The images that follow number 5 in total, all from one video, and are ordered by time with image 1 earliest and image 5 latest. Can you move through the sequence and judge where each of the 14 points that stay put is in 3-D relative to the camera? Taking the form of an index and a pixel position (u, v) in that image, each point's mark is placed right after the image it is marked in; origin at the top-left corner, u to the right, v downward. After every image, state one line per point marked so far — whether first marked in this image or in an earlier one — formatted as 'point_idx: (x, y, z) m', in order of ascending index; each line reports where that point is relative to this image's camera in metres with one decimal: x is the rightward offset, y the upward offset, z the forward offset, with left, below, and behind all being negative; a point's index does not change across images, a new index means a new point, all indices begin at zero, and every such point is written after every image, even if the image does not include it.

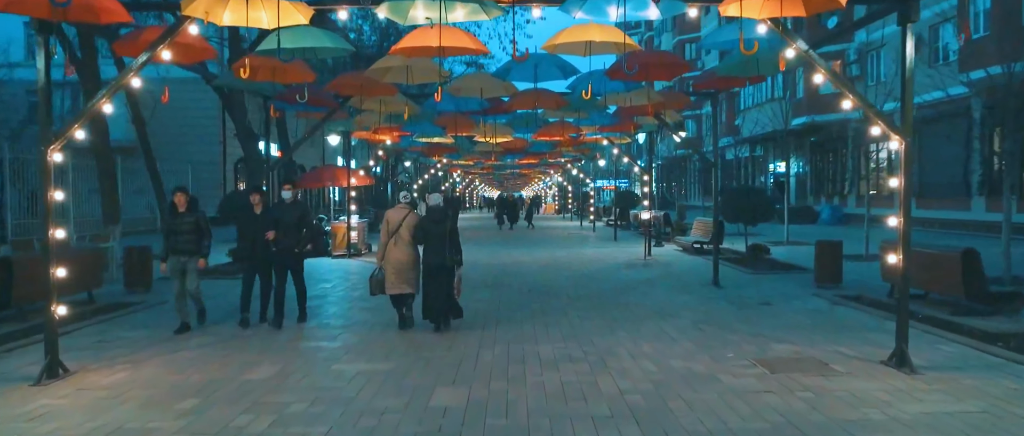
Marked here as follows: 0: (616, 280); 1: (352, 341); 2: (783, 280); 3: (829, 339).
0: (+2.0, -1.2, +17.3) m
1: (-1.9, -1.5, +10.7) m
2: (+5.0, -1.2, +16.7) m
3: (+3.6, -1.4, +10.2) m
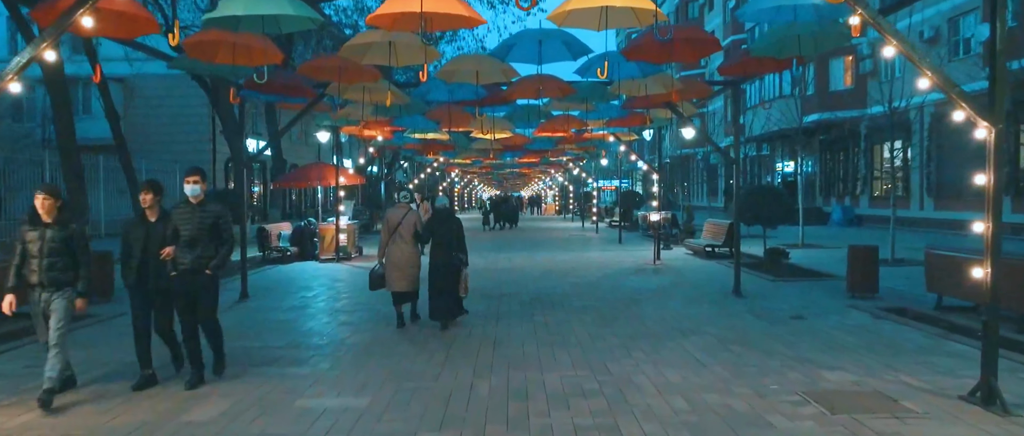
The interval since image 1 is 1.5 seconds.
0: (+2.0, -1.2, +15.8) m
1: (-1.9, -1.5, +9.2) m
2: (+5.0, -1.2, +15.1) m
3: (+3.6, -1.4, +8.7) m
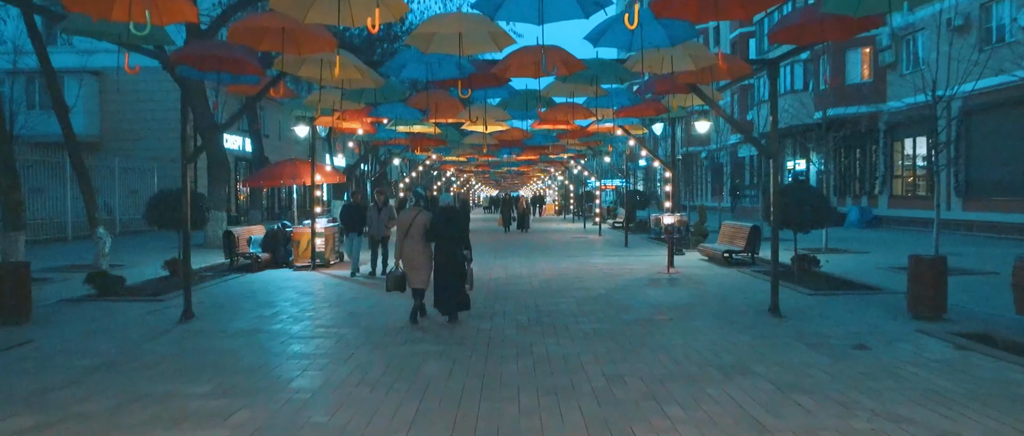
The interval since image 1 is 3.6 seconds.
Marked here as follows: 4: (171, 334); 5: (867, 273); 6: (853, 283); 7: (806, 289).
0: (+1.9, -1.3, +13.4) m
1: (-2.0, -1.6, +6.8) m
2: (+5.0, -1.2, +12.8) m
3: (+3.5, -1.5, +6.3) m
4: (-4.4, -1.5, +11.5) m
5: (+6.9, -1.1, +17.5) m
6: (+5.9, -1.1, +15.6) m
7: (+4.6, -1.2, +14.2) m
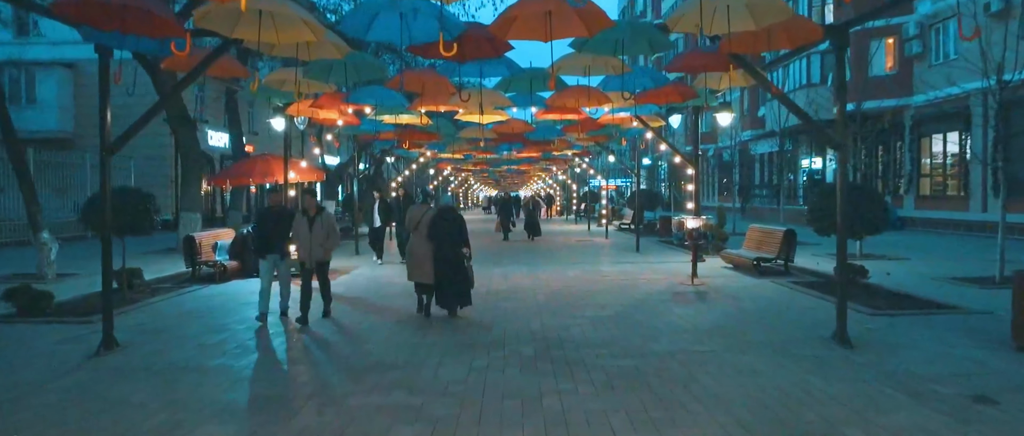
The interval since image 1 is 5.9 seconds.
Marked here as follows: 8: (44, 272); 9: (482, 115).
0: (+1.9, -1.4, +11.0) m
1: (-1.9, -1.6, +4.3) m
2: (+5.0, -1.3, +10.3) m
3: (+3.6, -1.5, +3.8) m
4: (-4.3, -1.5, +9.0) m
5: (+6.9, -1.1, +15.1) m
6: (+5.9, -1.2, +13.2) m
7: (+4.7, -1.2, +11.8) m
8: (-9.2, -1.1, +17.7) m
9: (-0.6, +2.0, +18.1) m
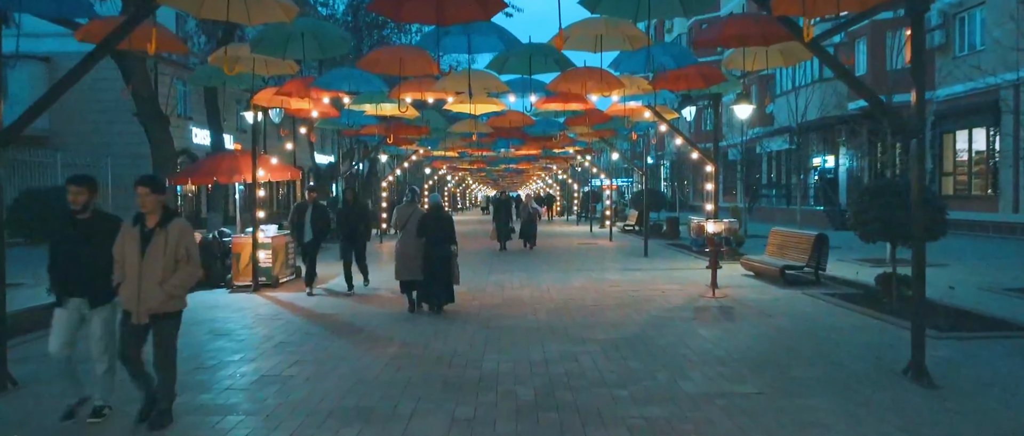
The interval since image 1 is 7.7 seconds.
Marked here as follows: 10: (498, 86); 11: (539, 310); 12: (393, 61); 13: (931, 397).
0: (+1.9, -1.4, +9.0) m
1: (-2.0, -1.7, +2.4) m
2: (+4.9, -1.4, +8.3) m
3: (+3.5, -1.6, +1.9) m
4: (-4.4, -1.6, +7.0) m
5: (+6.9, -1.2, +13.1) m
6: (+5.9, -1.2, +11.2) m
7: (+4.6, -1.3, +9.8) m
8: (-9.3, -1.1, +15.7) m
9: (-0.7, +2.0, +16.1) m
10: (-0.2, +2.2, +15.4) m
11: (+0.4, -1.3, +12.7) m
12: (-1.6, +2.1, +12.5) m
13: (+3.3, -1.4, +7.1) m
